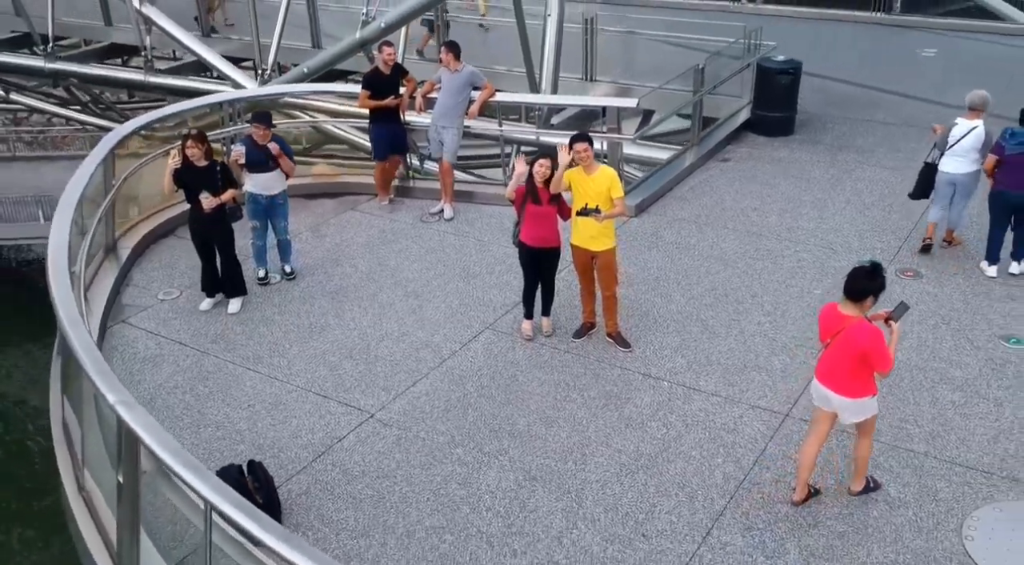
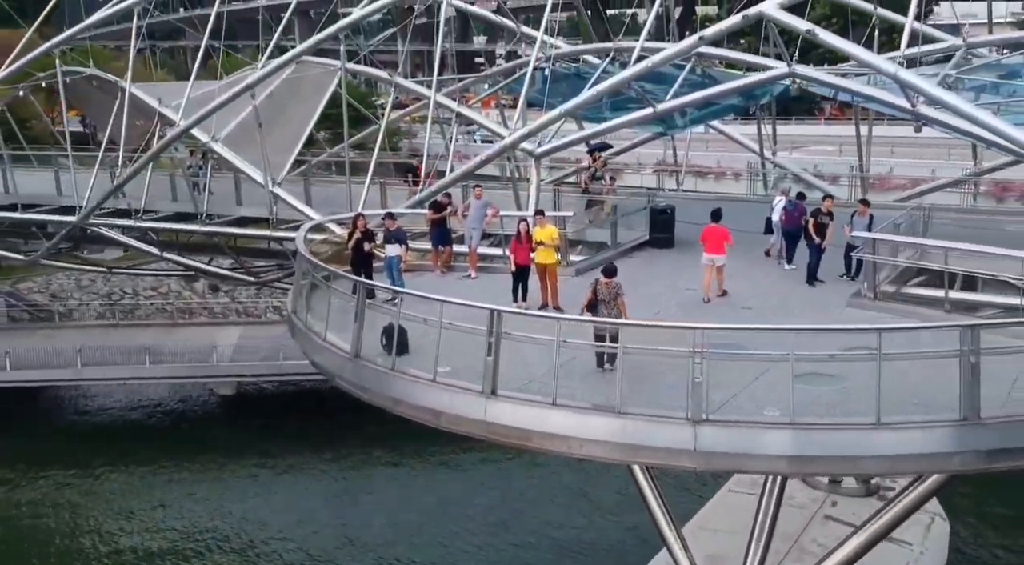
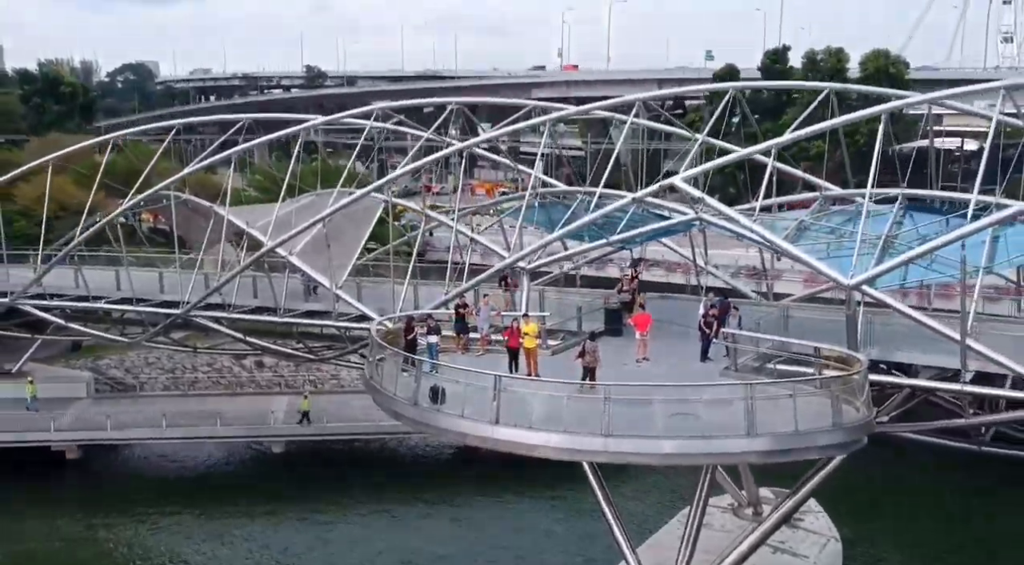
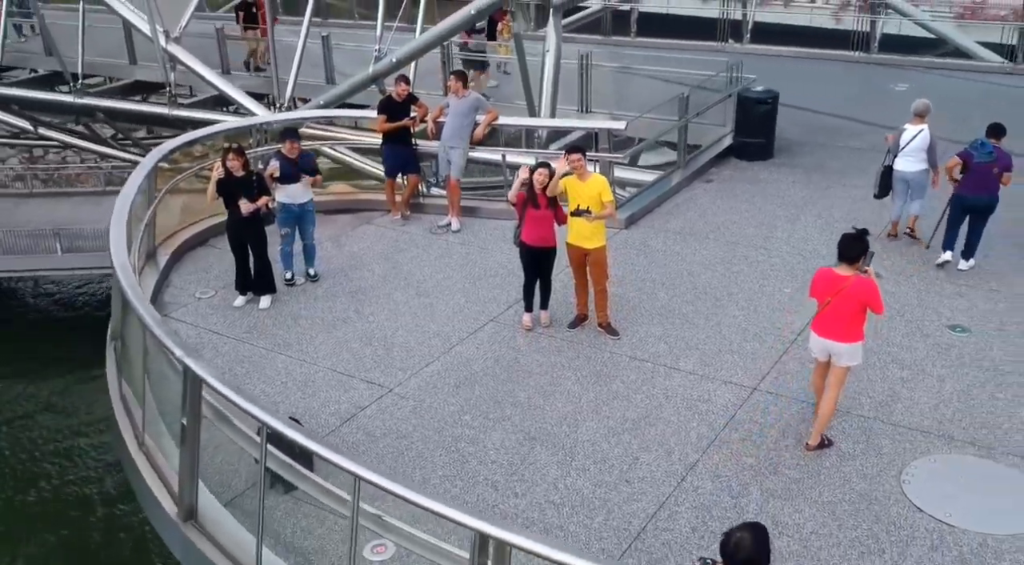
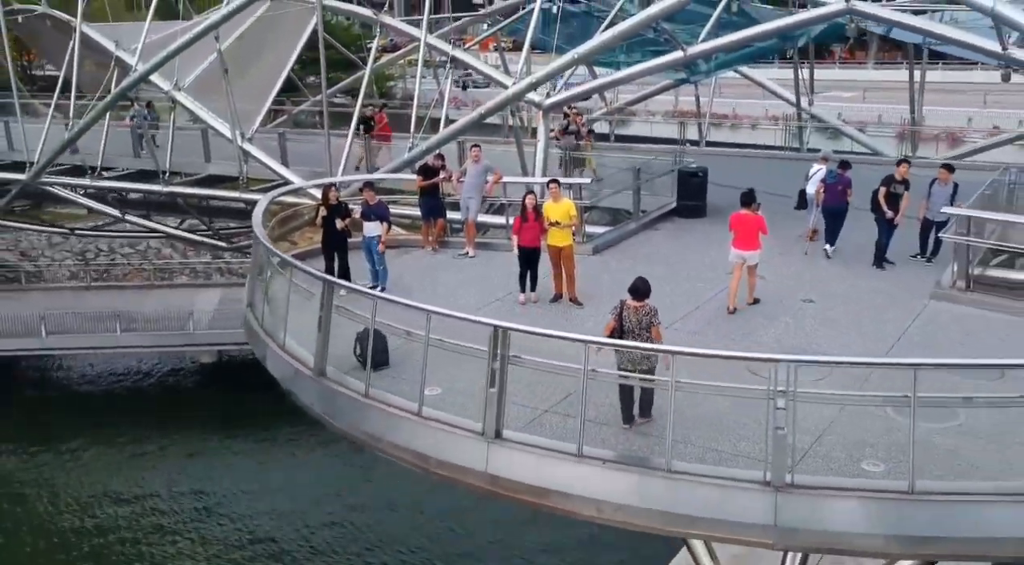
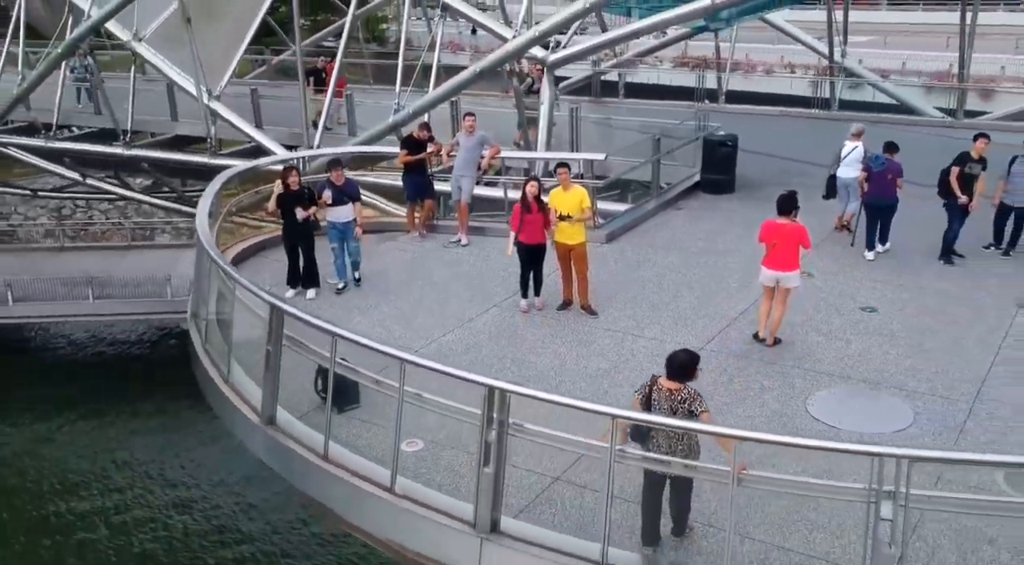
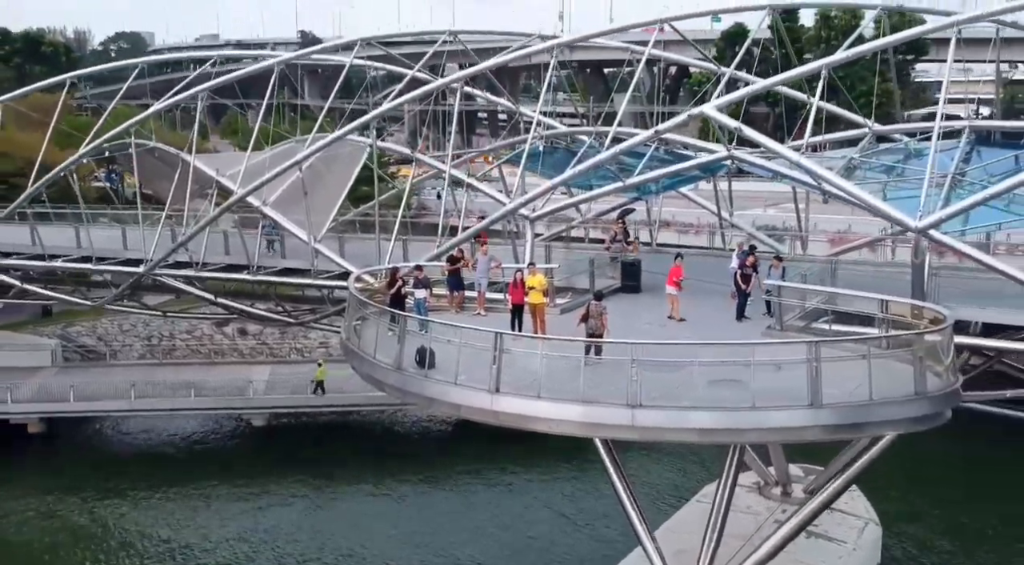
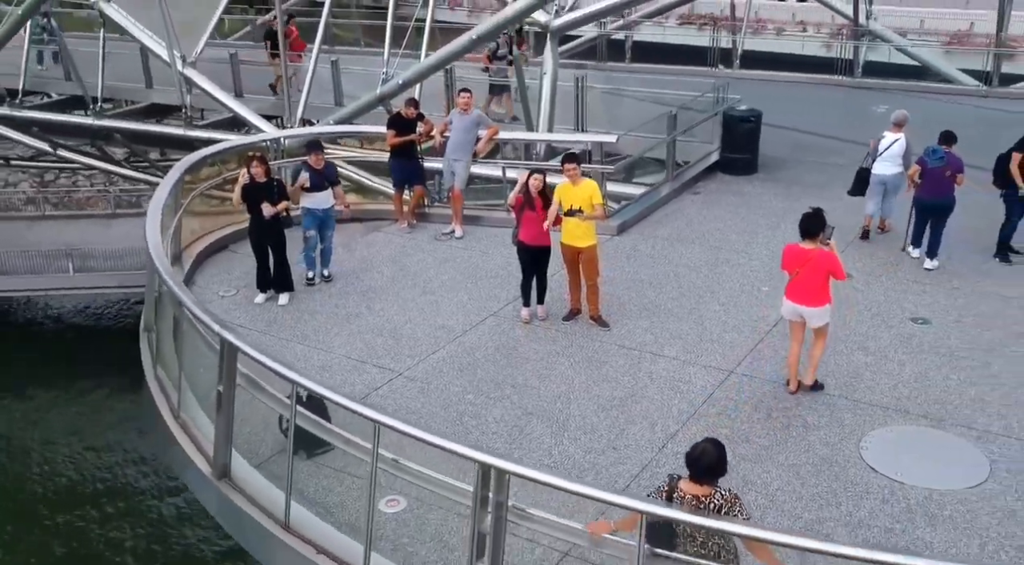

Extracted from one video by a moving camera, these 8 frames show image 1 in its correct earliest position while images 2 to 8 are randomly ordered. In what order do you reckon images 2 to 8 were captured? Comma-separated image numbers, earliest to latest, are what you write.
4, 8, 6, 5, 2, 7, 3
